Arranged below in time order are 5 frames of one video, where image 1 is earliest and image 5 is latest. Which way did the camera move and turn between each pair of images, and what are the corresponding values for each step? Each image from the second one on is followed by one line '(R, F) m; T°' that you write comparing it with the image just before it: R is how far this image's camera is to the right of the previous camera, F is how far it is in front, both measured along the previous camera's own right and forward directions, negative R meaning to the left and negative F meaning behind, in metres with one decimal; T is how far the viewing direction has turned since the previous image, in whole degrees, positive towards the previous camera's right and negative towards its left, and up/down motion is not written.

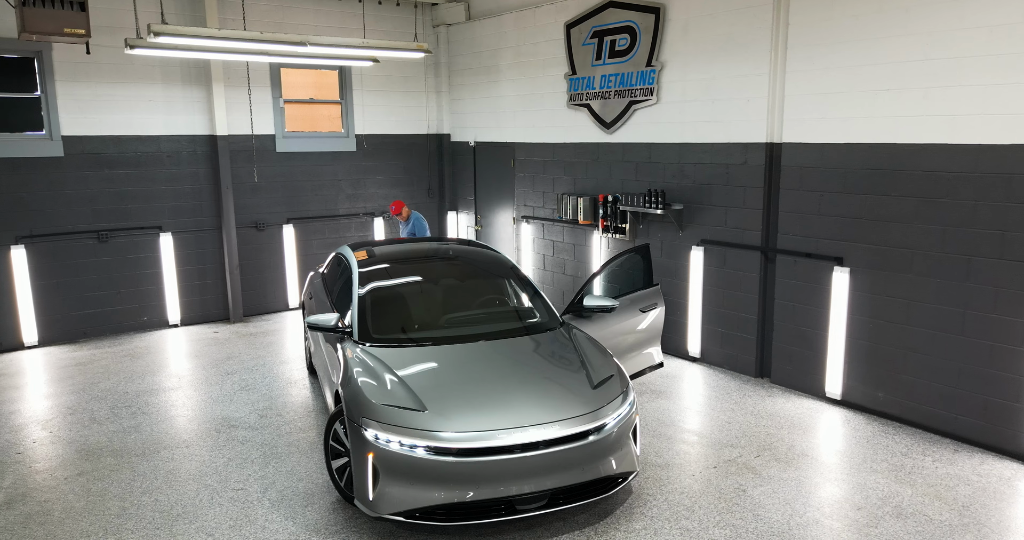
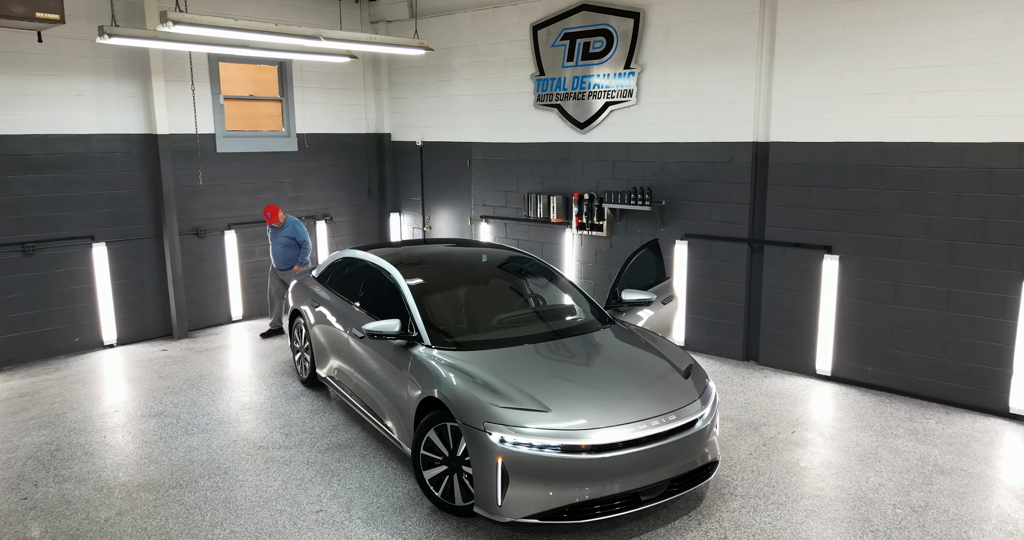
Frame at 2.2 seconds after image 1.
(-1.5, +0.2) m; +12°
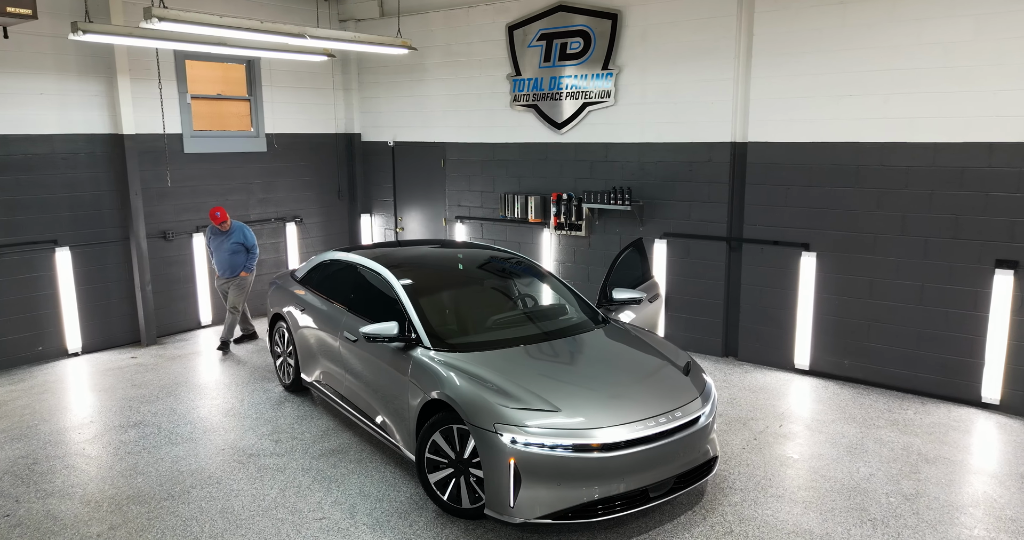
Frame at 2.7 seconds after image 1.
(-0.3, 0.0) m; +4°
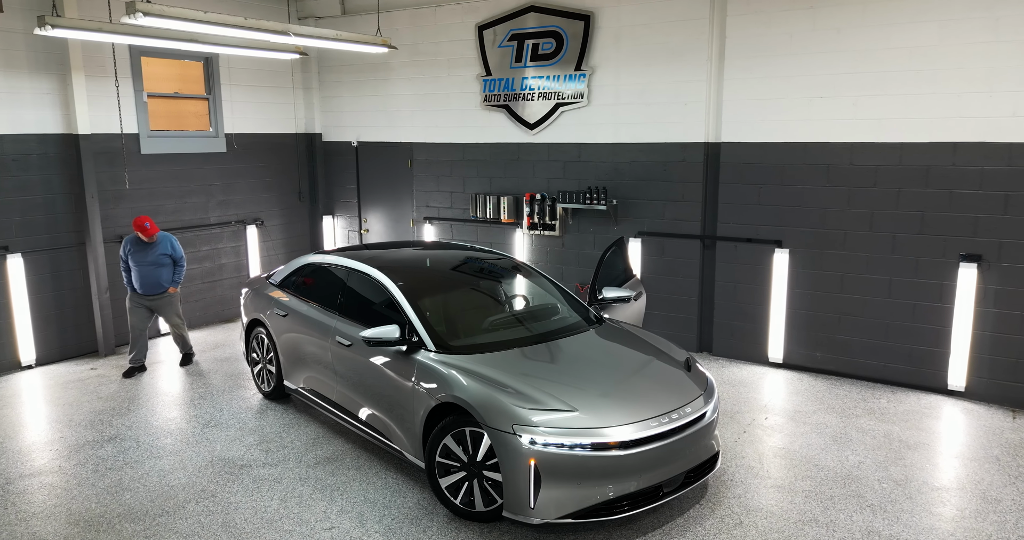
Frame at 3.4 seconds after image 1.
(-0.4, 0.0) m; +5°
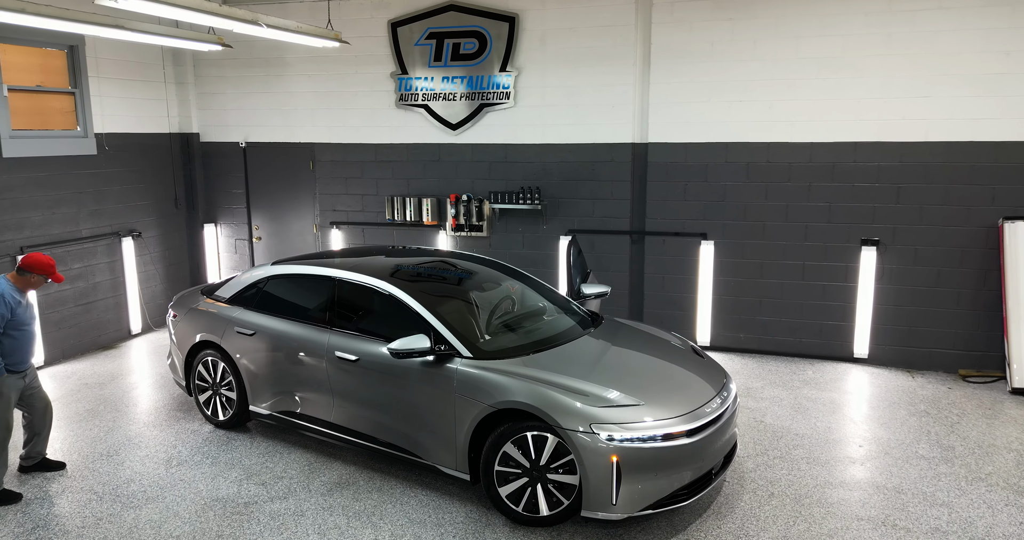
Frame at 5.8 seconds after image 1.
(-1.4, +0.2) m; +16°
